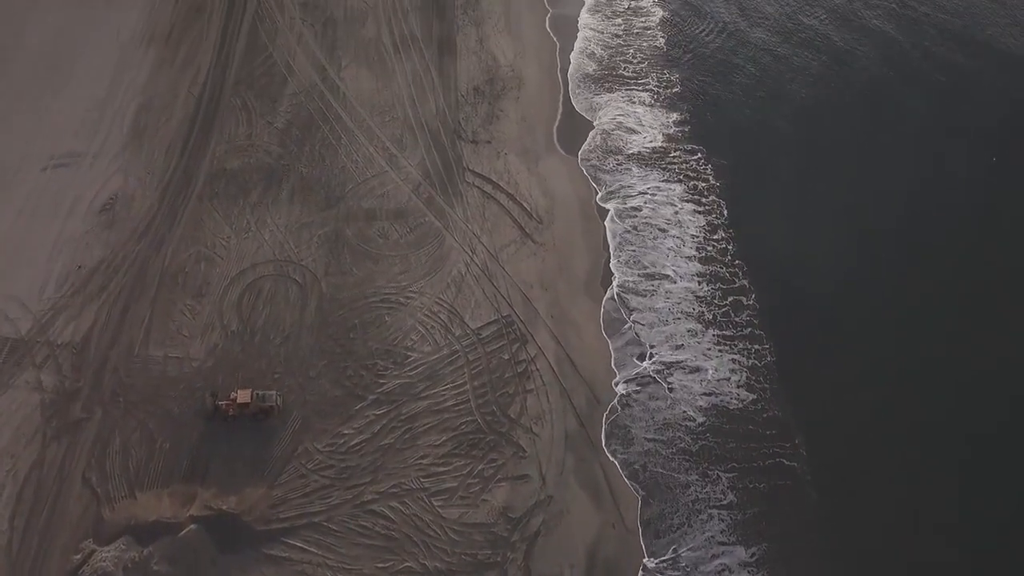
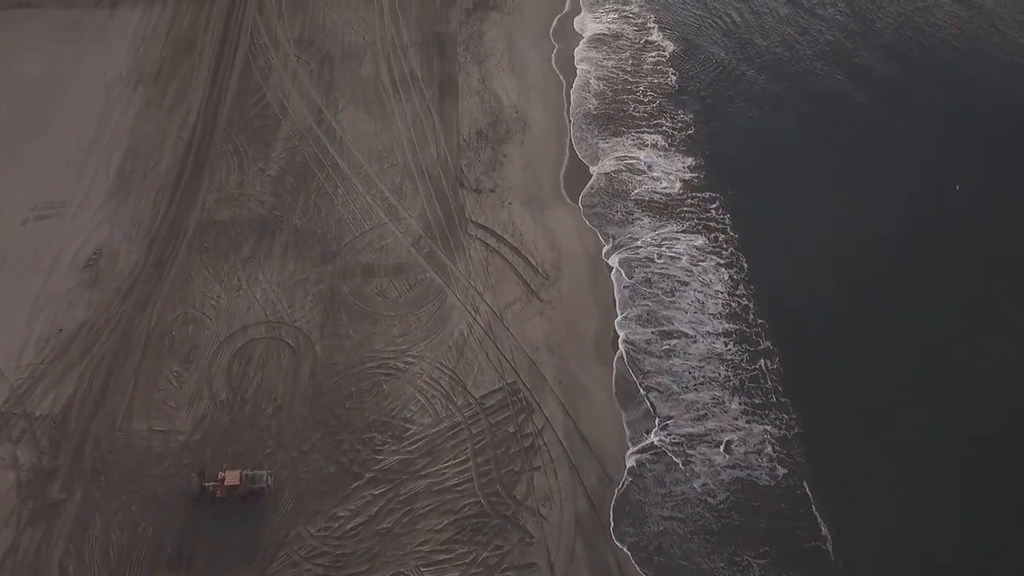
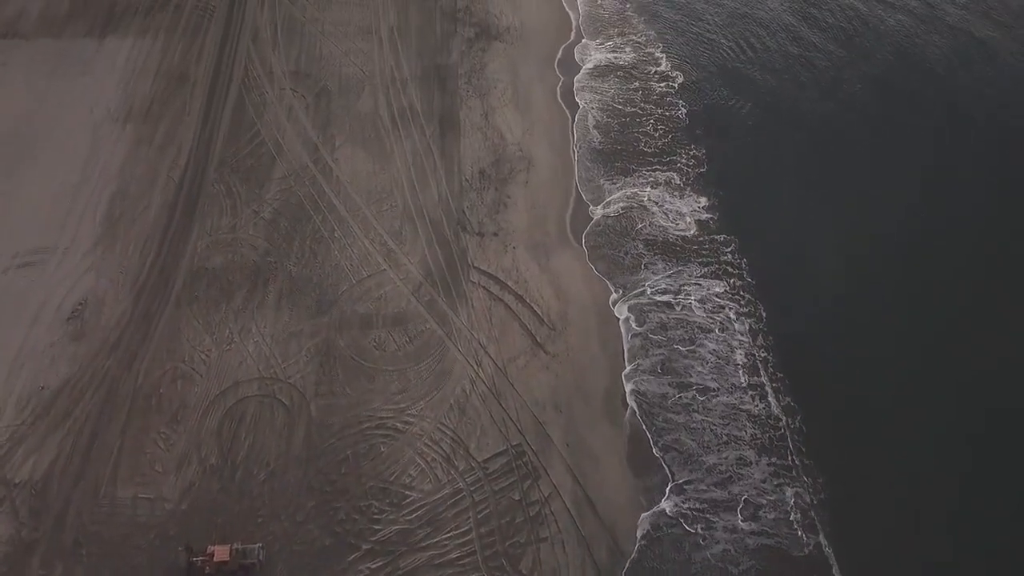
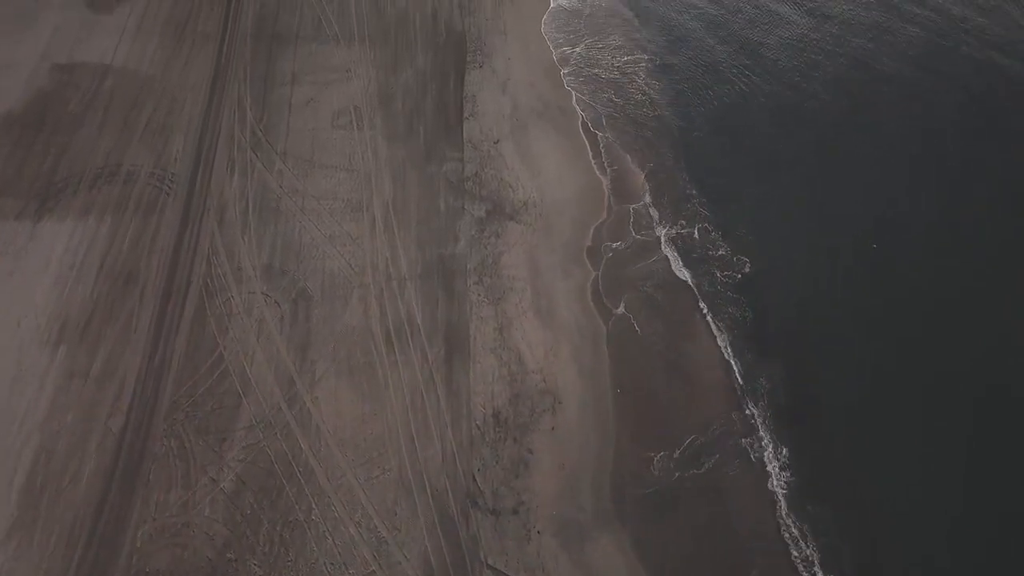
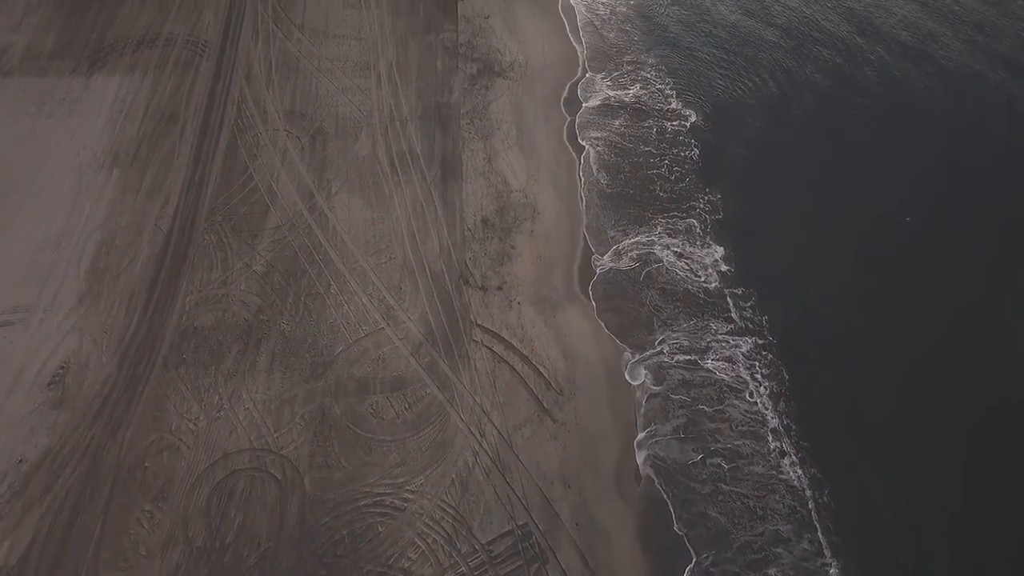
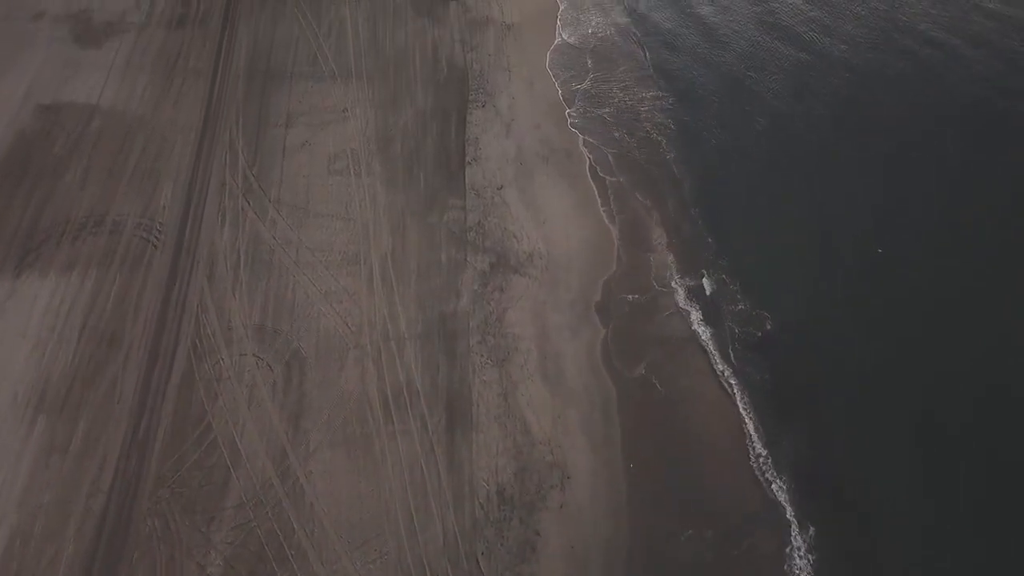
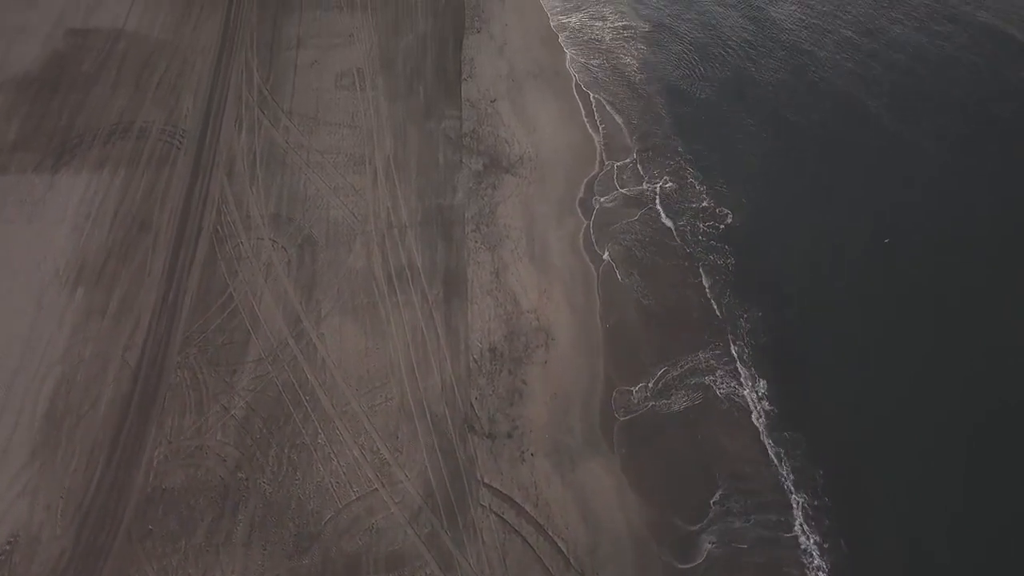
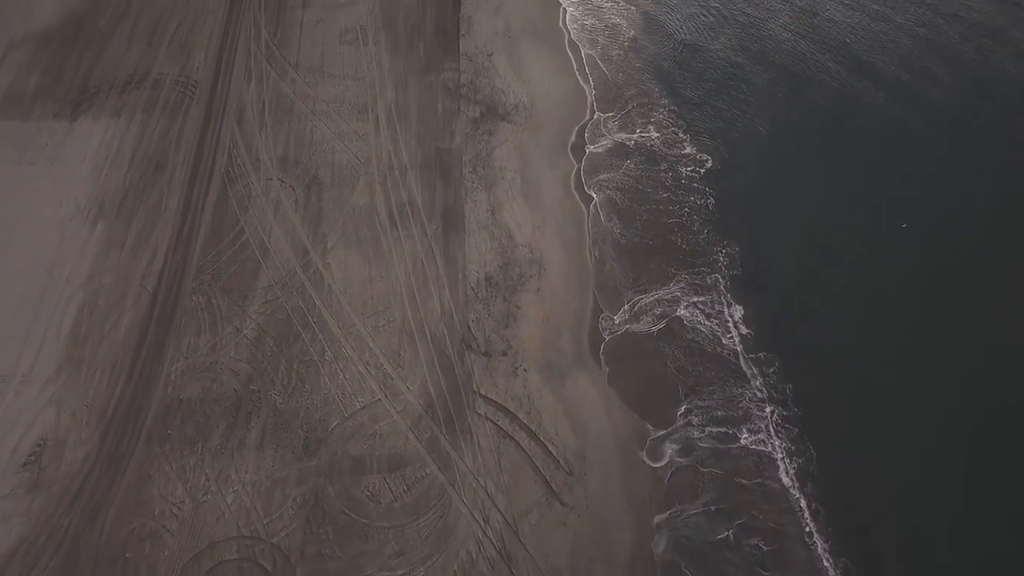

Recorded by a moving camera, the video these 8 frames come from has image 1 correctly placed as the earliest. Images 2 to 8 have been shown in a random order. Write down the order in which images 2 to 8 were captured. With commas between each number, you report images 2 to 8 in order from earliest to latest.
2, 3, 5, 8, 7, 4, 6
